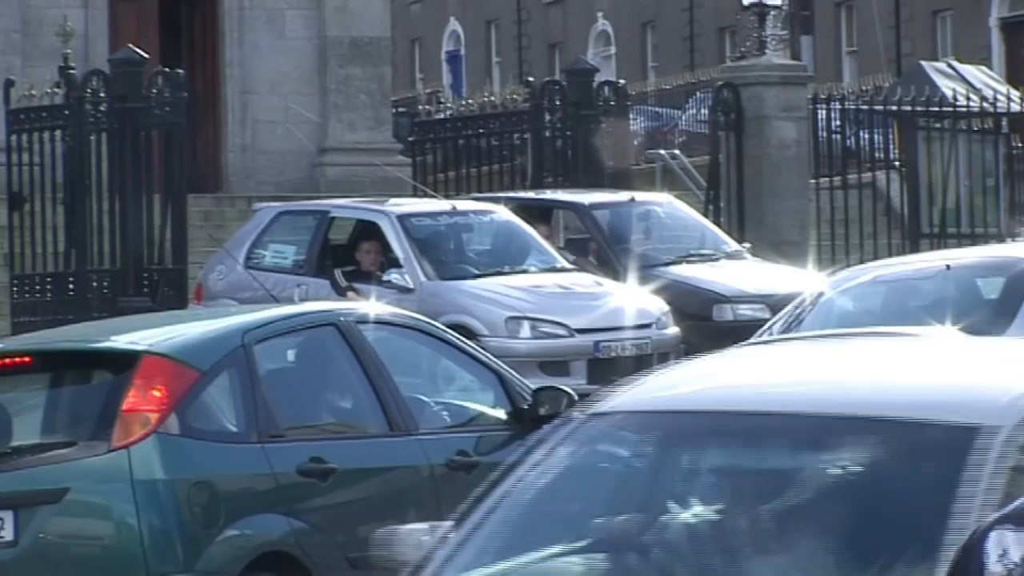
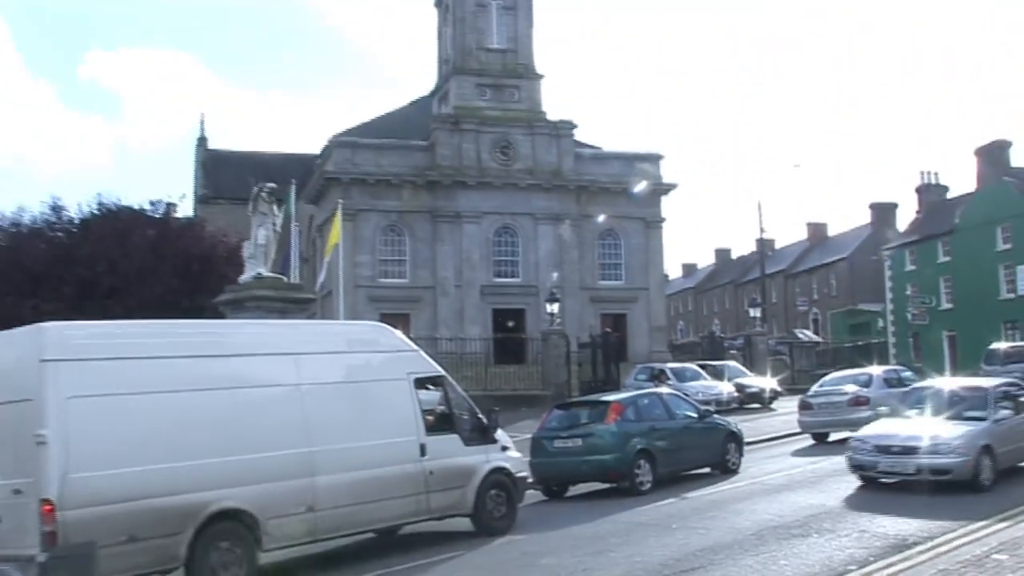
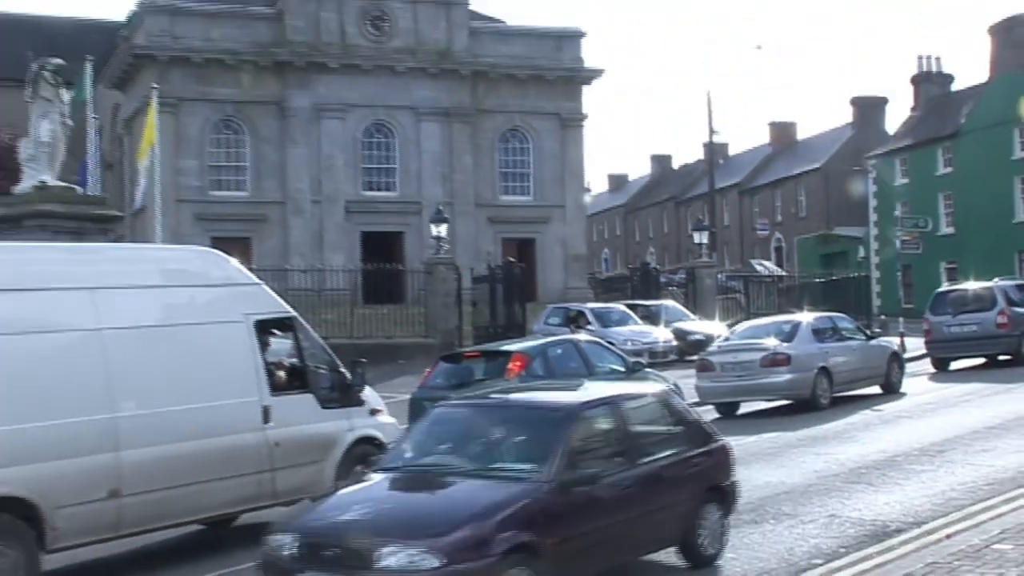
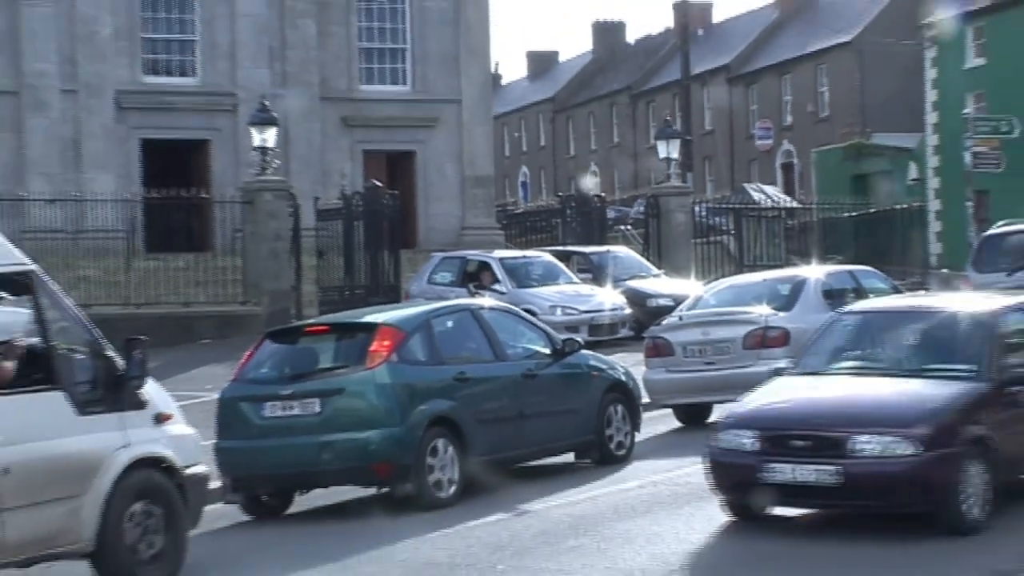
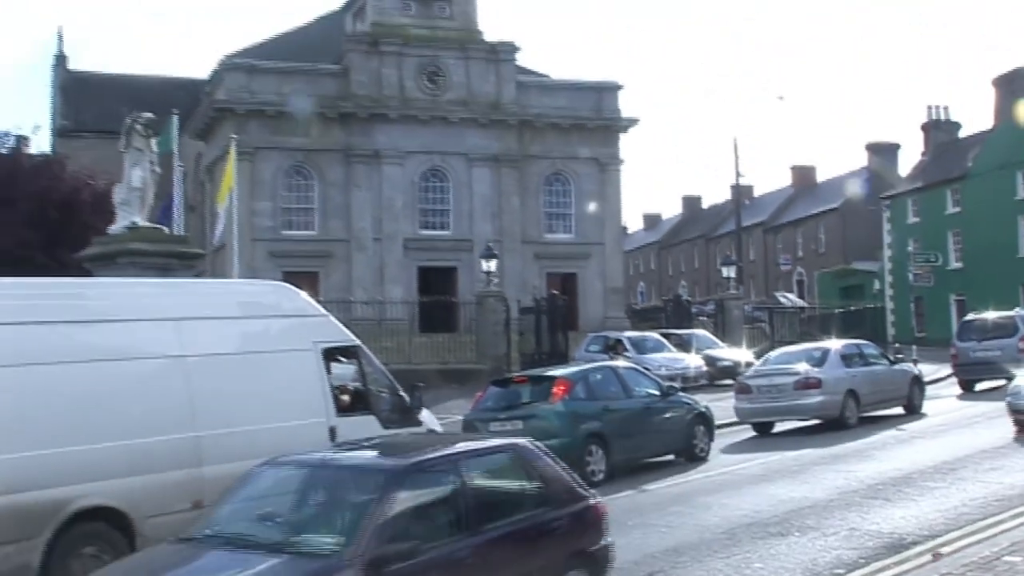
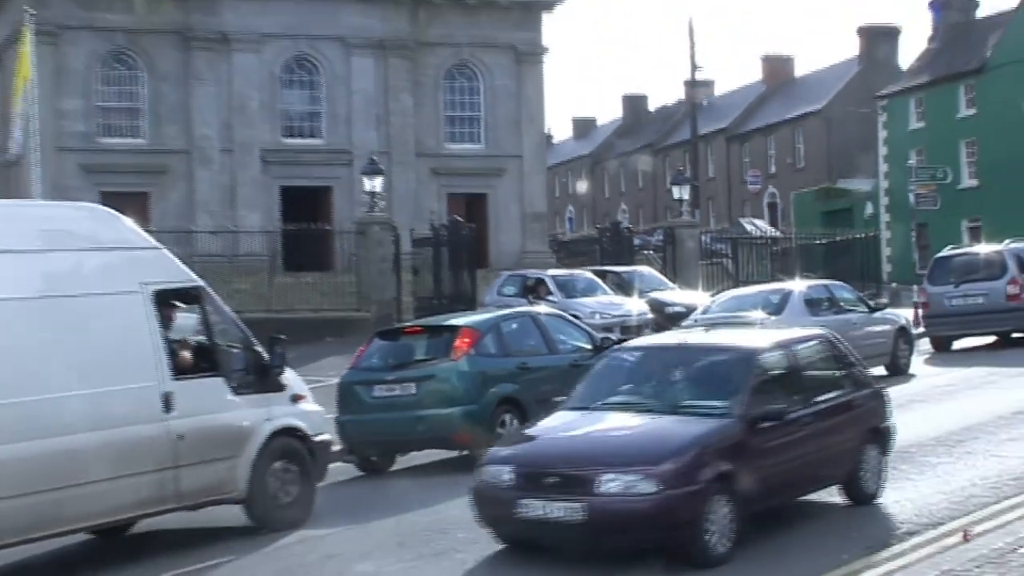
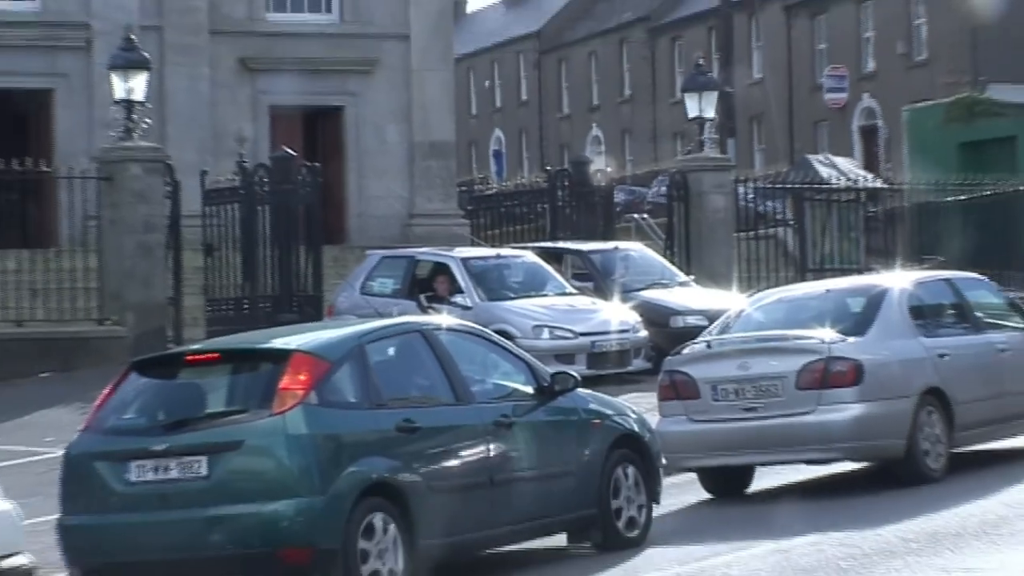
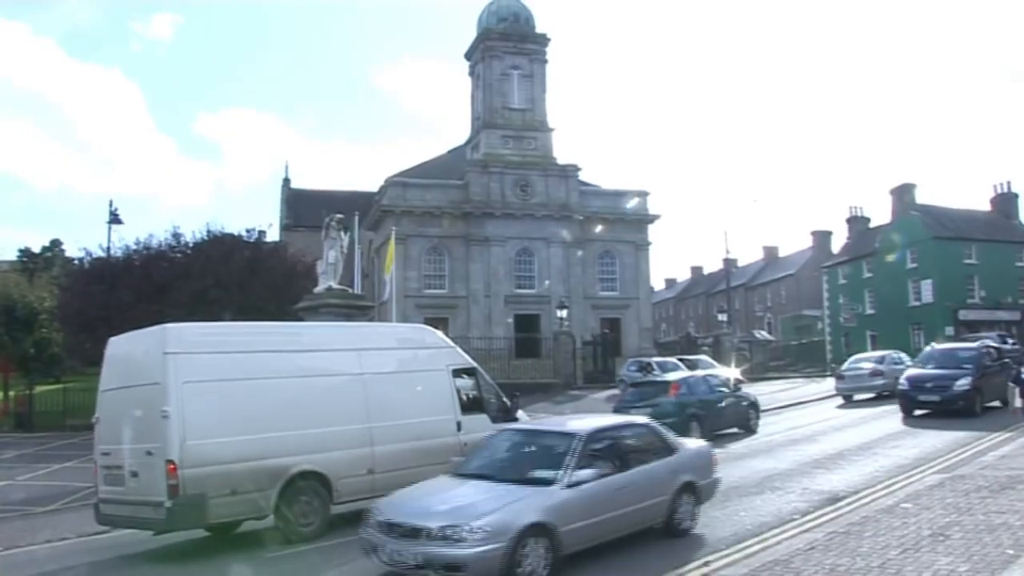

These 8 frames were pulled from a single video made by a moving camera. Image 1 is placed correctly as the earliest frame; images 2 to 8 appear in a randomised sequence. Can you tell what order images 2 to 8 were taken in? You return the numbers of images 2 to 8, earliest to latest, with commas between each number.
7, 4, 6, 3, 5, 2, 8
